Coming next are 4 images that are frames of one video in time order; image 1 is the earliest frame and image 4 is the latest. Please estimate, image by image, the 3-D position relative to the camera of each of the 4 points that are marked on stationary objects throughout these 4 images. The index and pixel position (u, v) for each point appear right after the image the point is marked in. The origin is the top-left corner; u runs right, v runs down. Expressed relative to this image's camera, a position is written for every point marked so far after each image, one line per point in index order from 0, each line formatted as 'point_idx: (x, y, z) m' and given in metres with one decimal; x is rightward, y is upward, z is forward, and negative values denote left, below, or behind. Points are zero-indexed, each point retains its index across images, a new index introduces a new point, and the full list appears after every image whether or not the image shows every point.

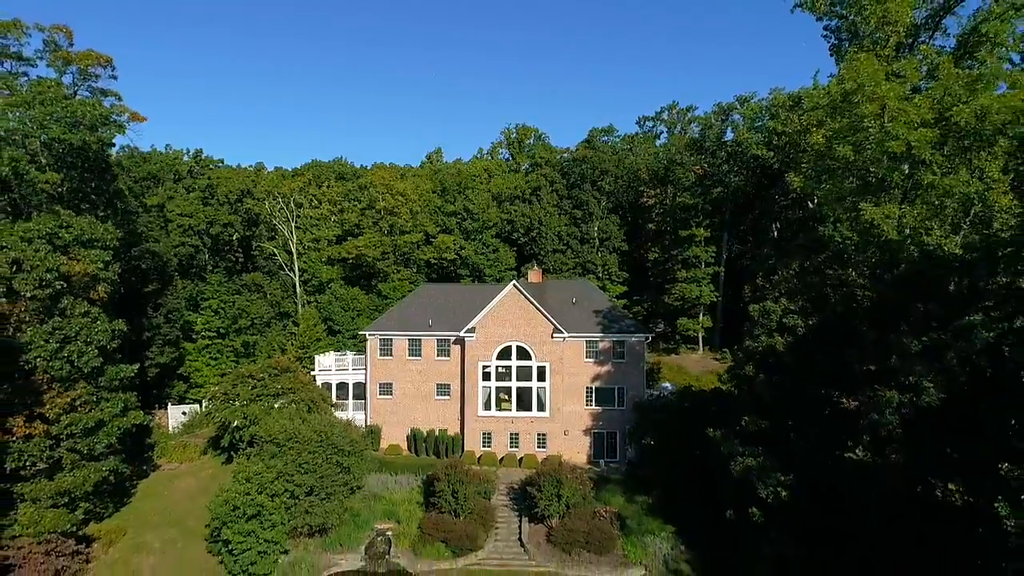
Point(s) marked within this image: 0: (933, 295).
0: (+17.2, -0.3, +19.6) m
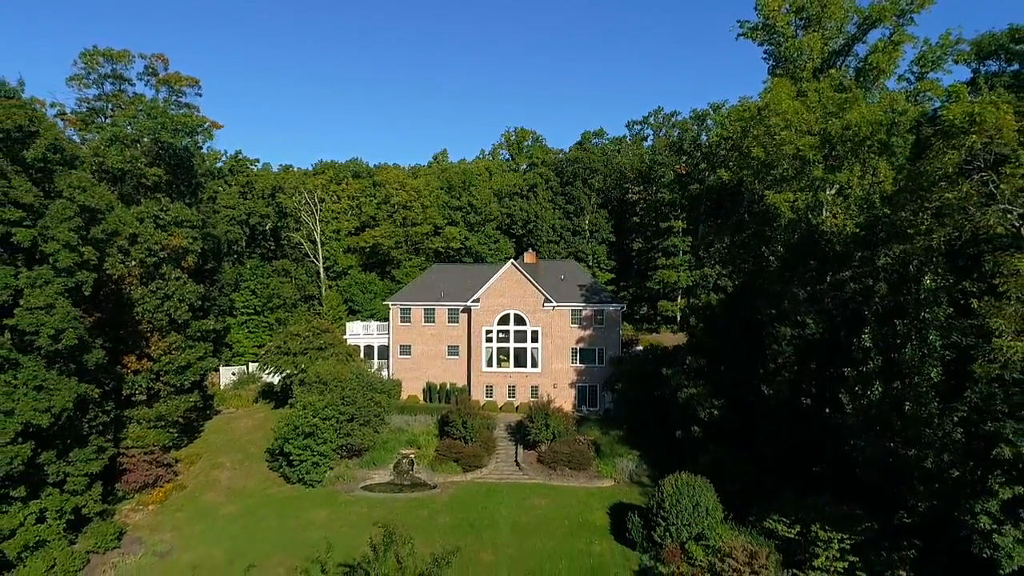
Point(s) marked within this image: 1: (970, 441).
0: (+17.1, +1.6, +26.7) m
1: (+18.4, -6.1, +19.4) m
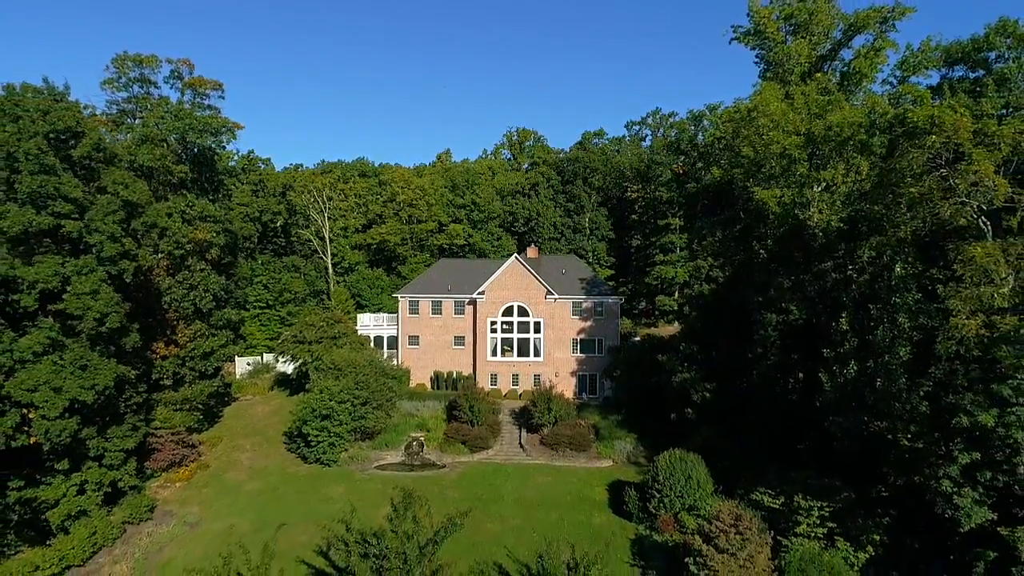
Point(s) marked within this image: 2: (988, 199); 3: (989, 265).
0: (+17.4, +2.2, +28.7) m
1: (+18.7, -5.5, +21.4) m
2: (+19.4, +3.6, +19.7) m
3: (+18.6, +0.9, +18.8) m
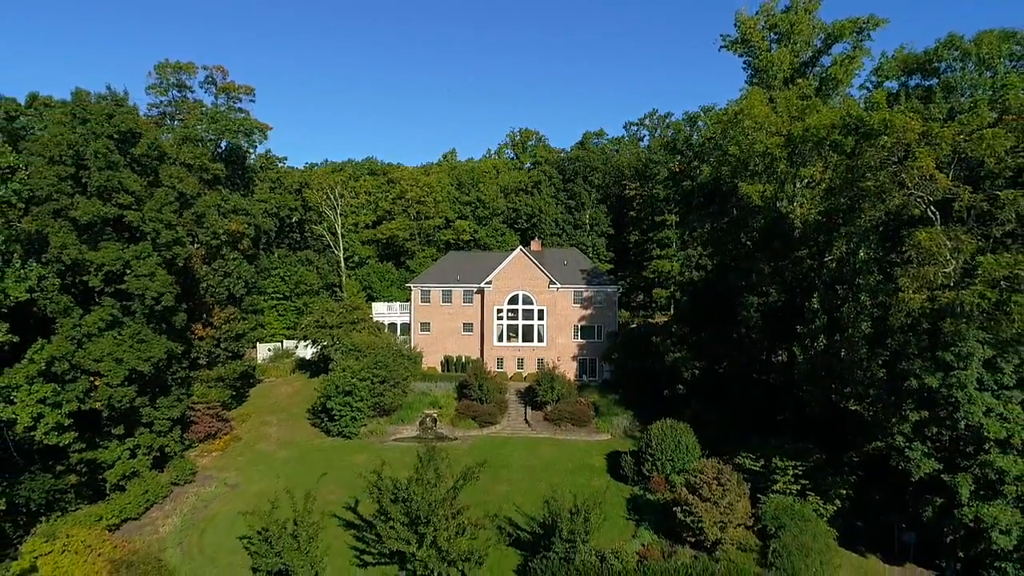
0: (+17.9, +3.1, +31.8) m
1: (+19.2, -4.6, +24.5) m
2: (+19.9, +4.6, +22.8) m
3: (+19.1, +1.9, +21.9) m
